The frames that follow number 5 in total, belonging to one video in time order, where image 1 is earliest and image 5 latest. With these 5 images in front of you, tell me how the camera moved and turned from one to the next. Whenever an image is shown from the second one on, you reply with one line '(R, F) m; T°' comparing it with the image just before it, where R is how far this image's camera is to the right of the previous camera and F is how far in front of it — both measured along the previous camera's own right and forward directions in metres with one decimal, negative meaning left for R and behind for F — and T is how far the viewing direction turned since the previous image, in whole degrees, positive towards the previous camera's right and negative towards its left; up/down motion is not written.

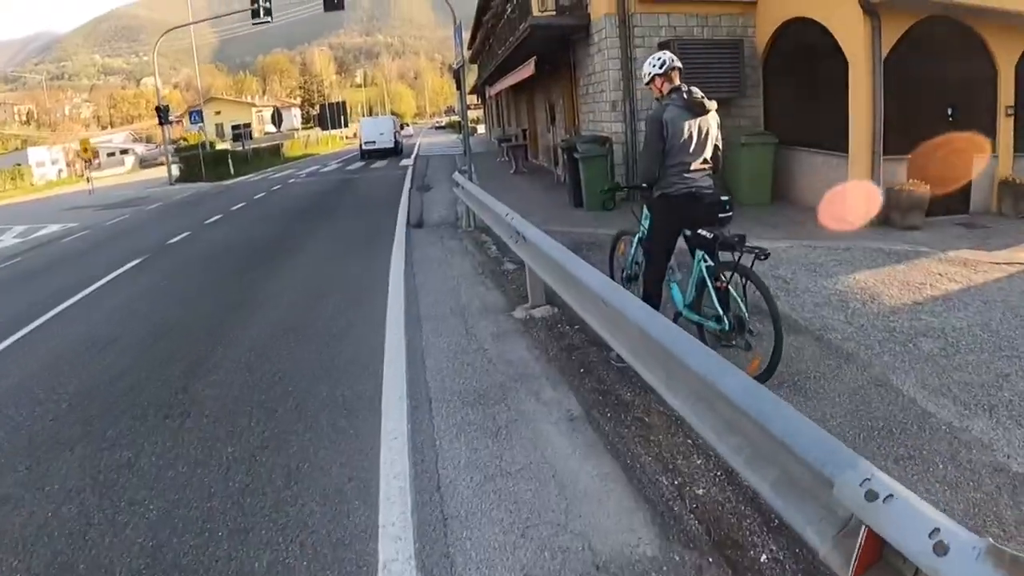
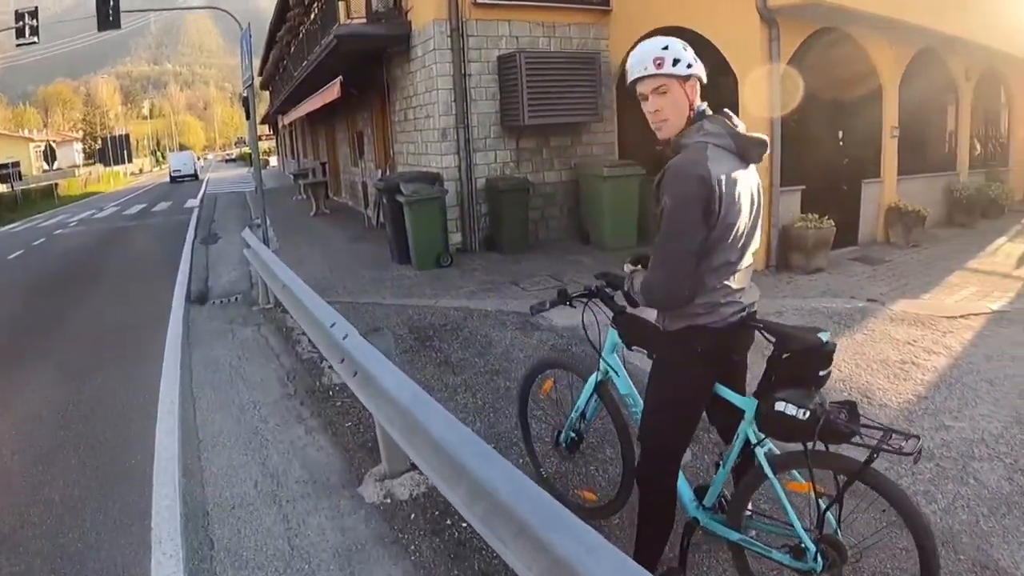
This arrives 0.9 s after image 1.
(-0.1, +2.1) m; +15°
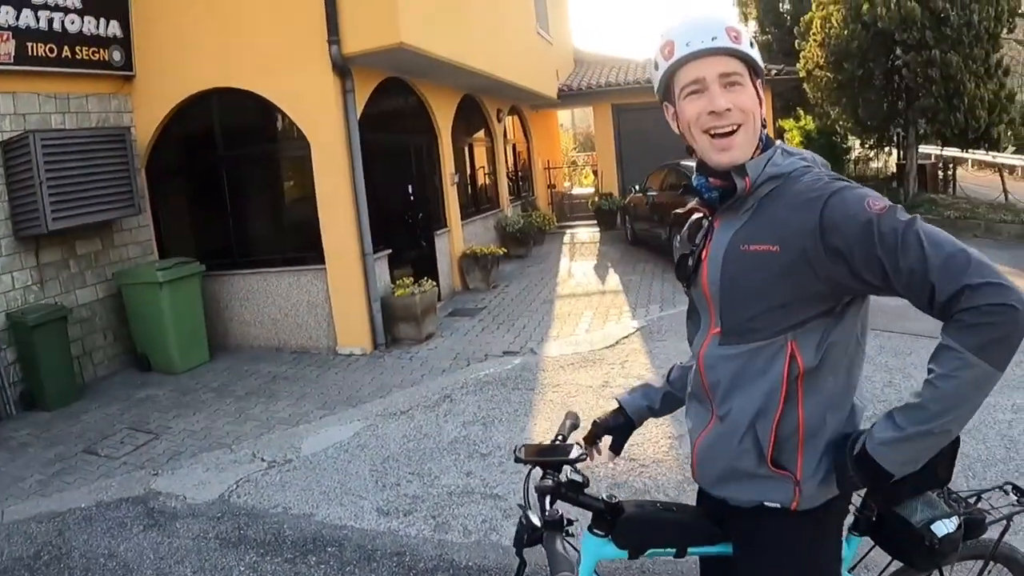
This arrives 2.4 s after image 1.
(-0.7, +1.1) m; +37°
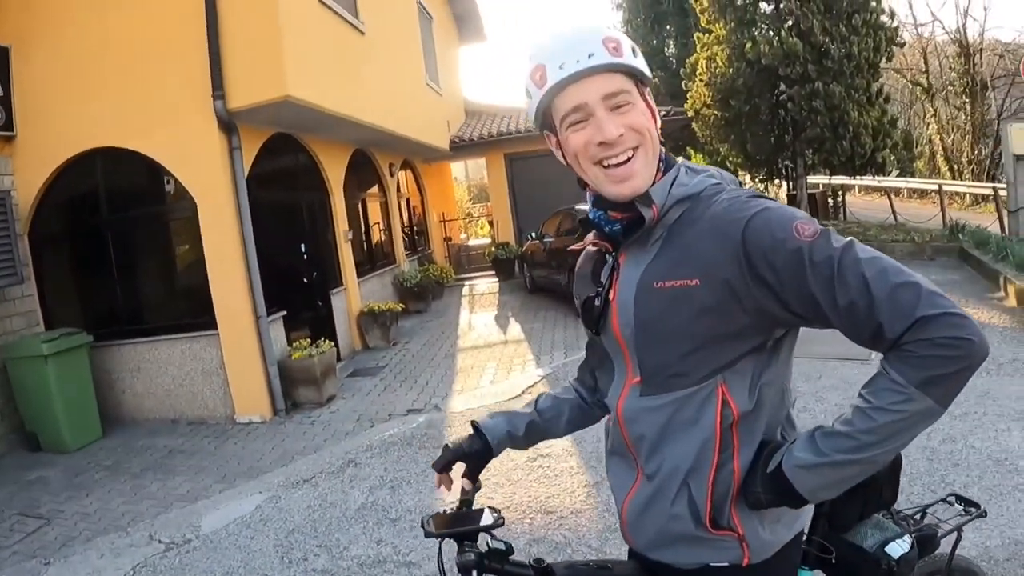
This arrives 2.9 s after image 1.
(0.0, +0.1) m; +8°
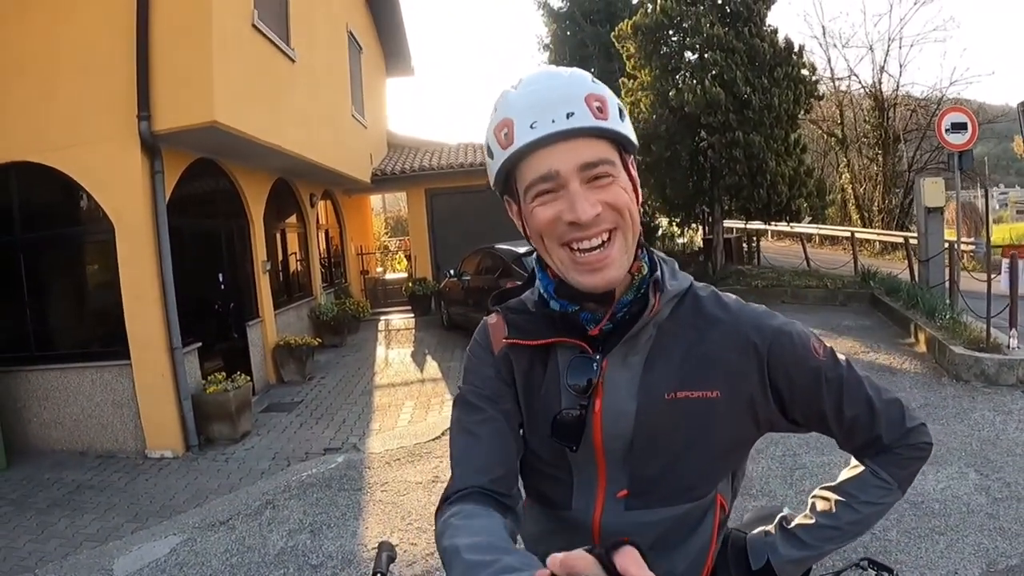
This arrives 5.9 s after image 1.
(0.0, 0.0) m; +5°
